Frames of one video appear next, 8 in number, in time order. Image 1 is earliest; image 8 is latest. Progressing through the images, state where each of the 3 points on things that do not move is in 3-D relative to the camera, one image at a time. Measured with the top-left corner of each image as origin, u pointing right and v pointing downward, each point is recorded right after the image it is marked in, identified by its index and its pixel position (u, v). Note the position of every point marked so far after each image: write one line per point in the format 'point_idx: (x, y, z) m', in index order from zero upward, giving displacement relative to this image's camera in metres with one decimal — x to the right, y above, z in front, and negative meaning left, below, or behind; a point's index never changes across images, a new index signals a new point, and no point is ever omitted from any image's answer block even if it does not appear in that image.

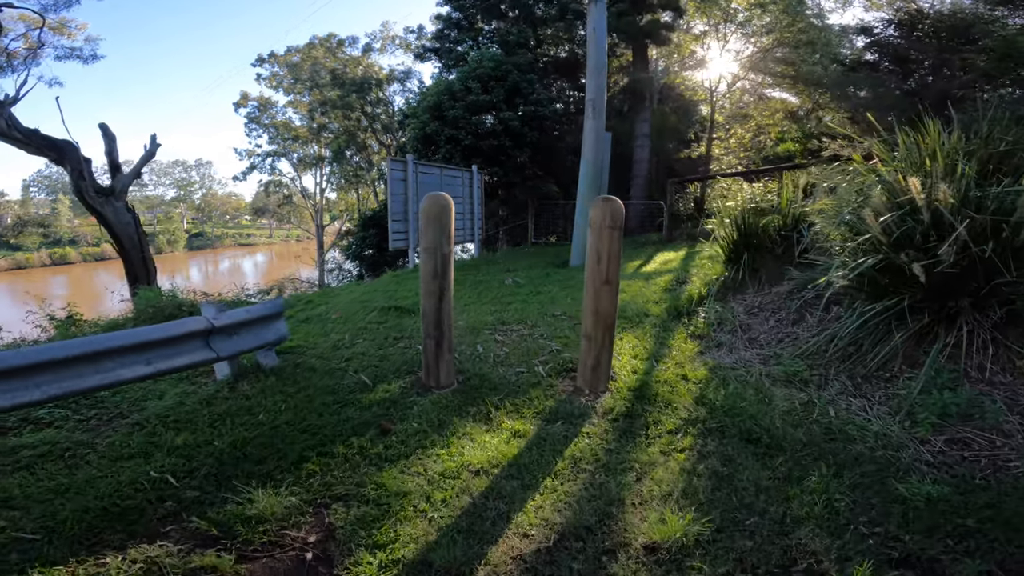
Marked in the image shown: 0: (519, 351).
0: (+0.1, -0.5, +3.9) m
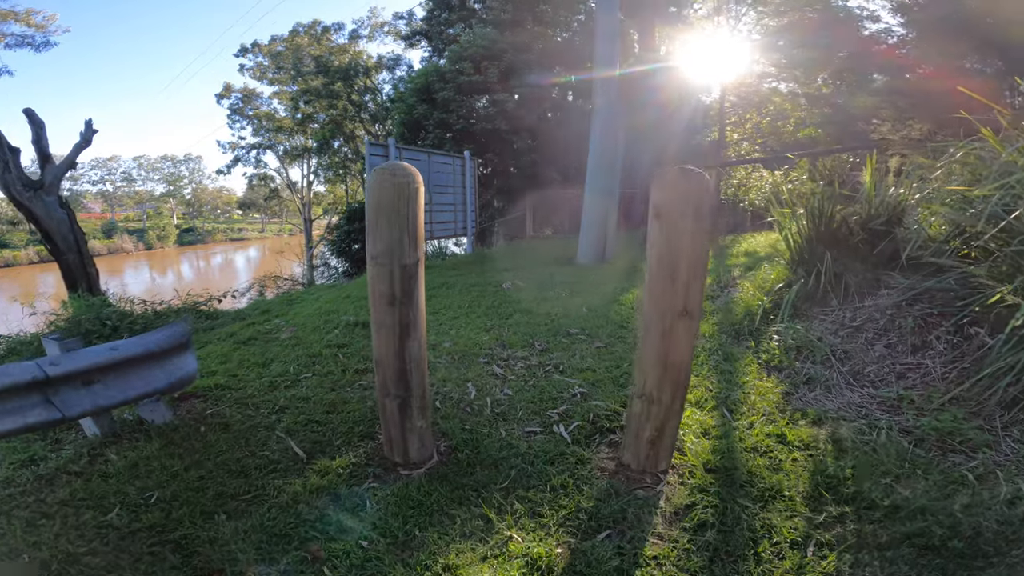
0: (+0.1, -0.6, +2.7) m
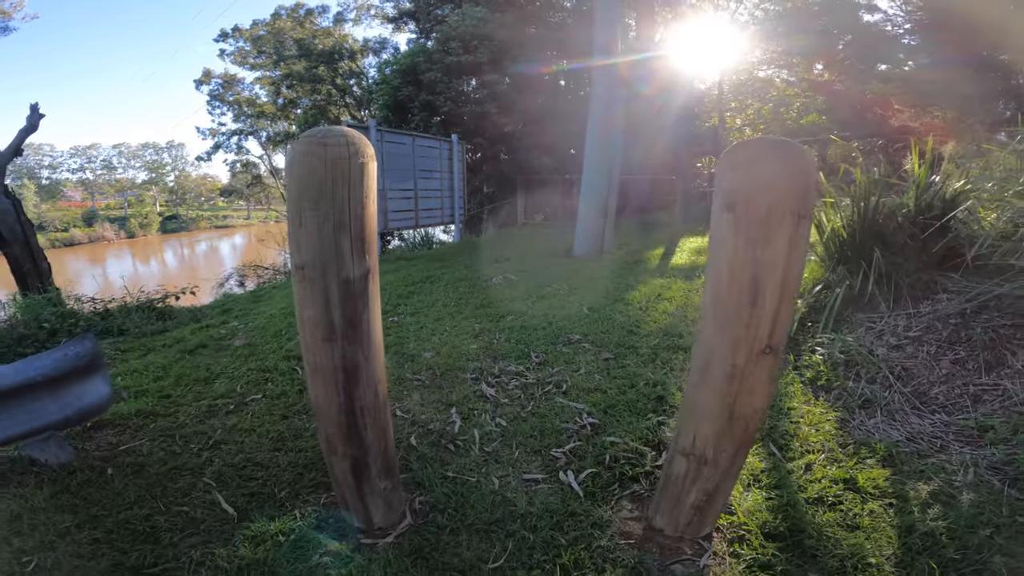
0: (+0.1, -0.6, +2.2) m
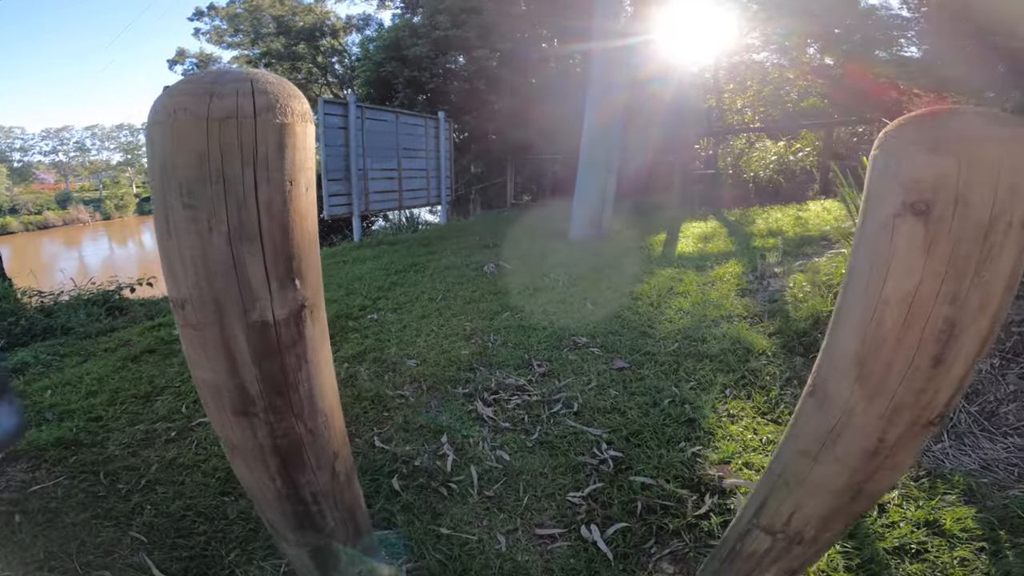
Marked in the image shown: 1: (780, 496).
0: (+0.1, -0.6, +1.8) m
1: (+0.5, -0.4, +1.0) m
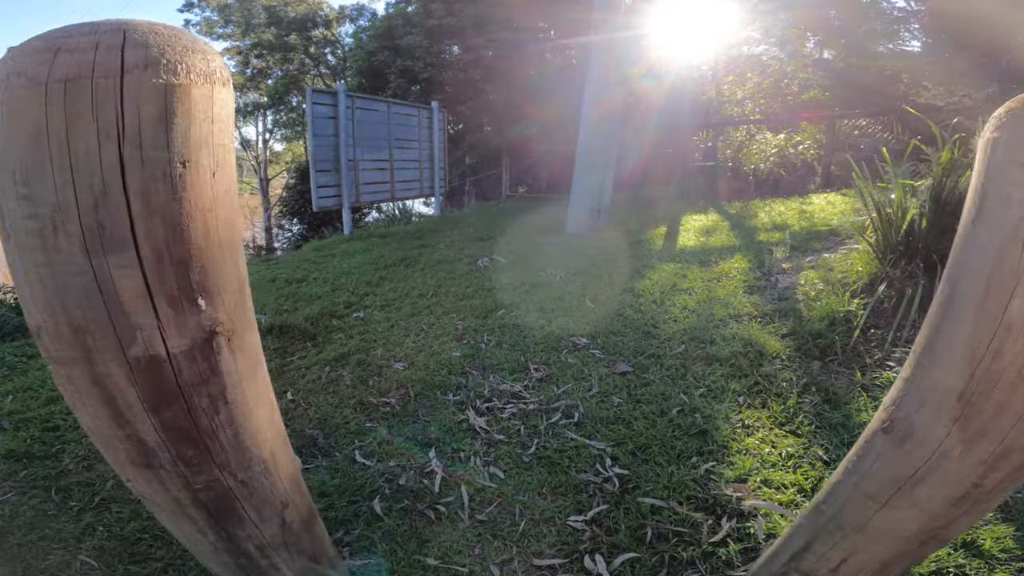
0: (+0.1, -0.6, +1.6) m
1: (+0.5, -0.4, +0.8) m
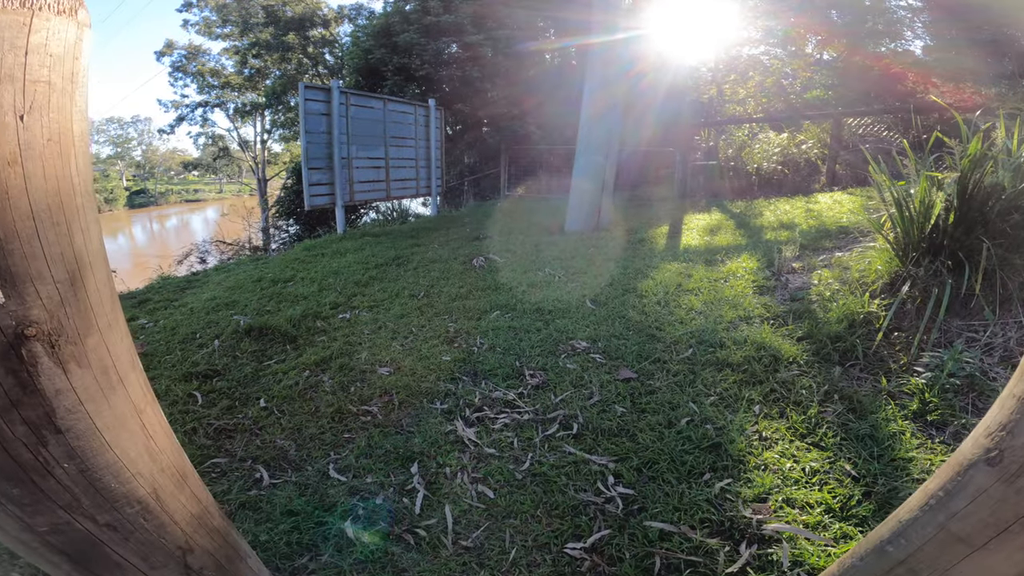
0: (0.0, -0.6, +1.5) m
1: (+0.5, -0.4, +0.7) m
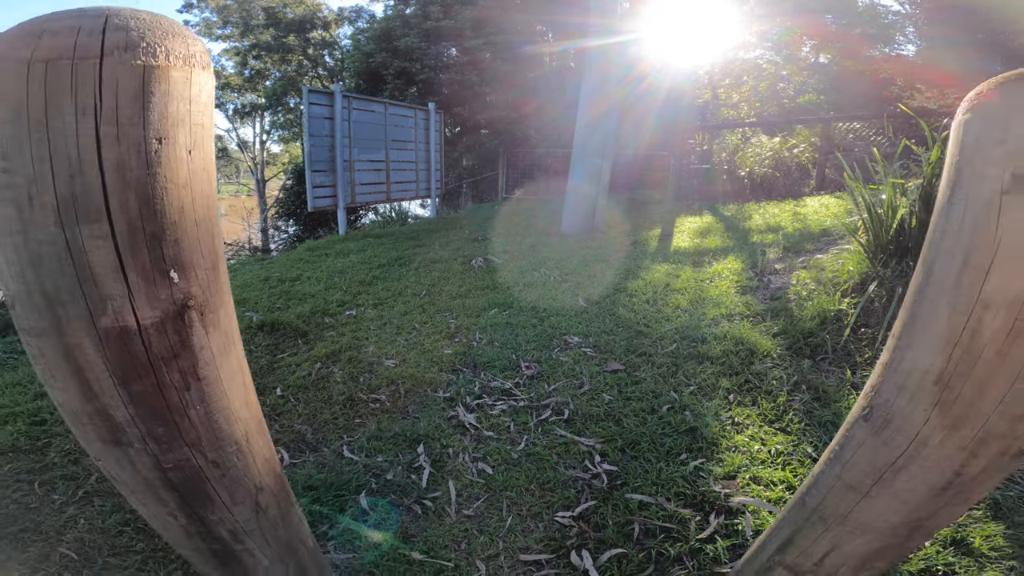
0: (0.0, -0.6, +1.6) m
1: (+0.5, -0.4, +0.8) m
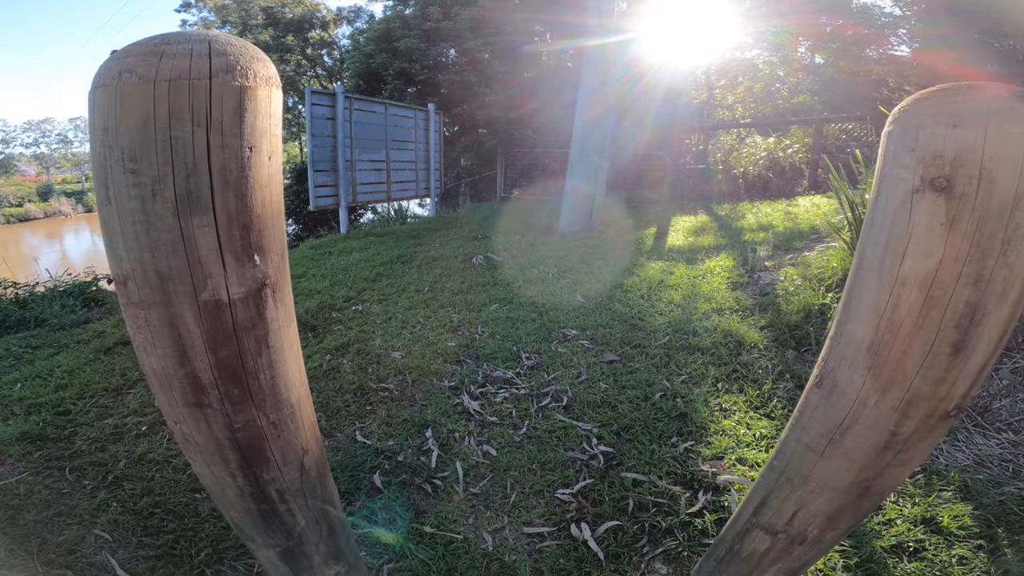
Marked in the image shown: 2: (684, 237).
0: (0.0, -0.6, +1.8) m
1: (+0.5, -0.4, +1.0) m
2: (+1.6, +0.5, +4.7) m
